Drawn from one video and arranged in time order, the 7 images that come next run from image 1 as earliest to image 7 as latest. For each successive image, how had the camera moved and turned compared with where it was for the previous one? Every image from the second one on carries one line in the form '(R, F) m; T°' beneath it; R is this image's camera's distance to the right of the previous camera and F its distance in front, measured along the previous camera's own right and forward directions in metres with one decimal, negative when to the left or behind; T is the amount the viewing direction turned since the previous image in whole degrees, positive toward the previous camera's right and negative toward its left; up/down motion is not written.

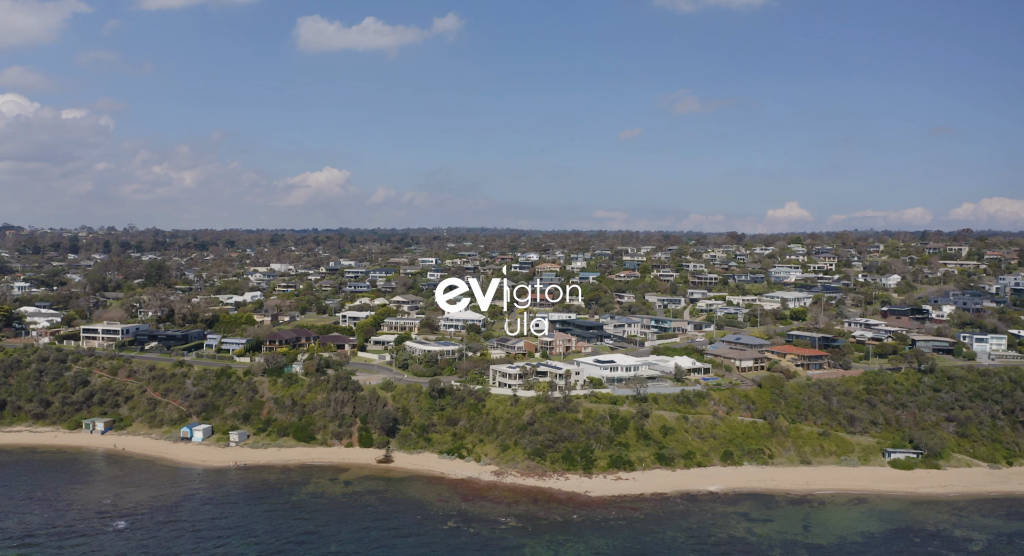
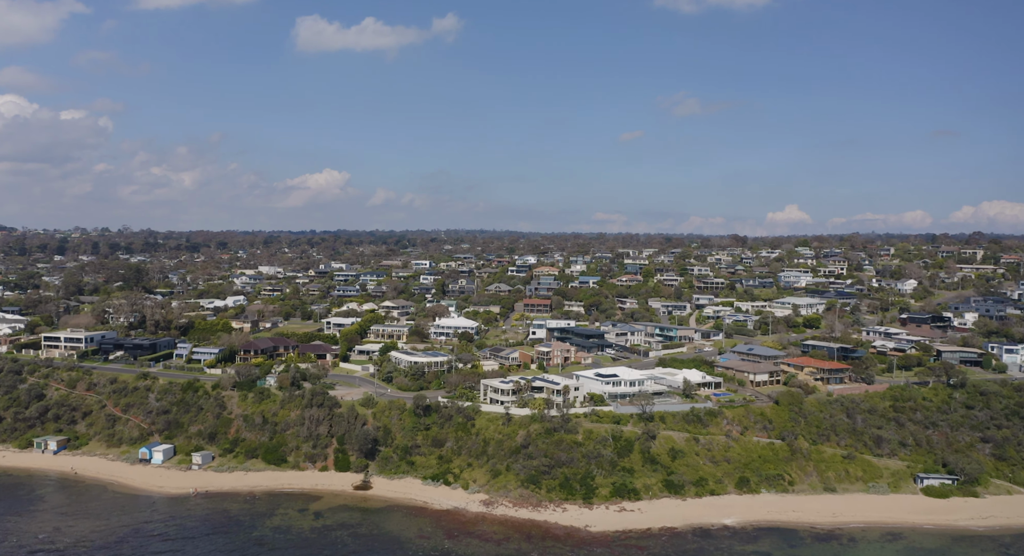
(+0.3, +4.4) m; 0°
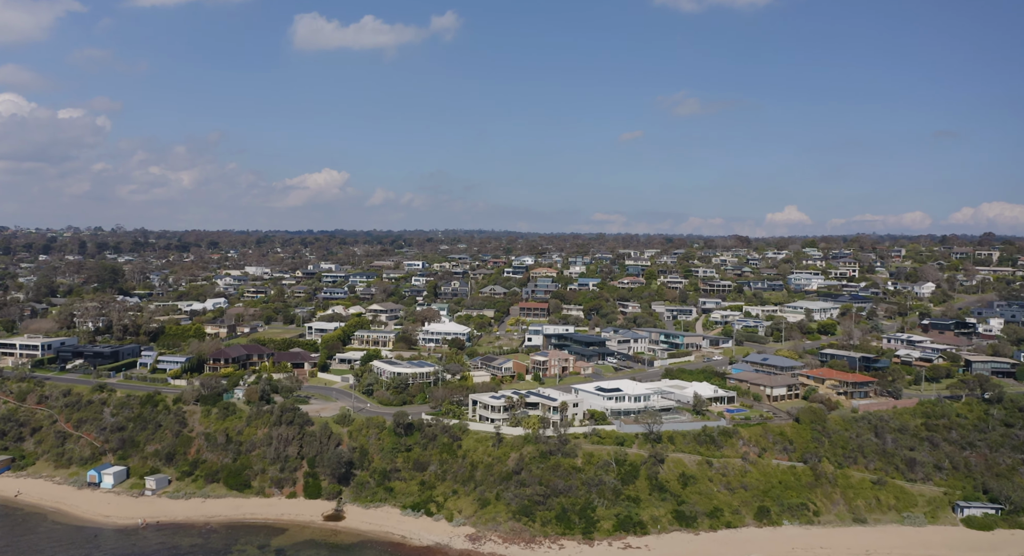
(+0.3, +4.4) m; 0°
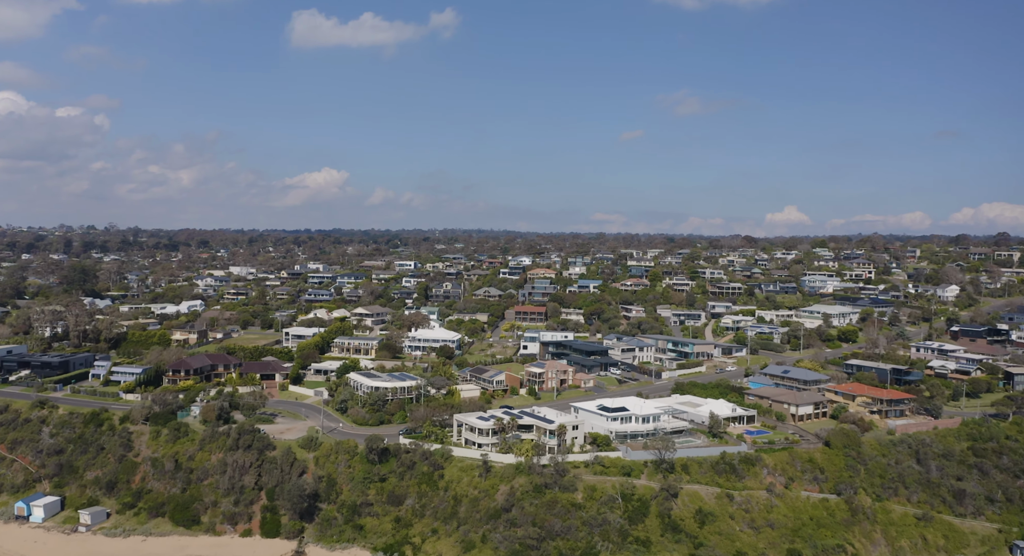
(+0.4, +5.0) m; 0°
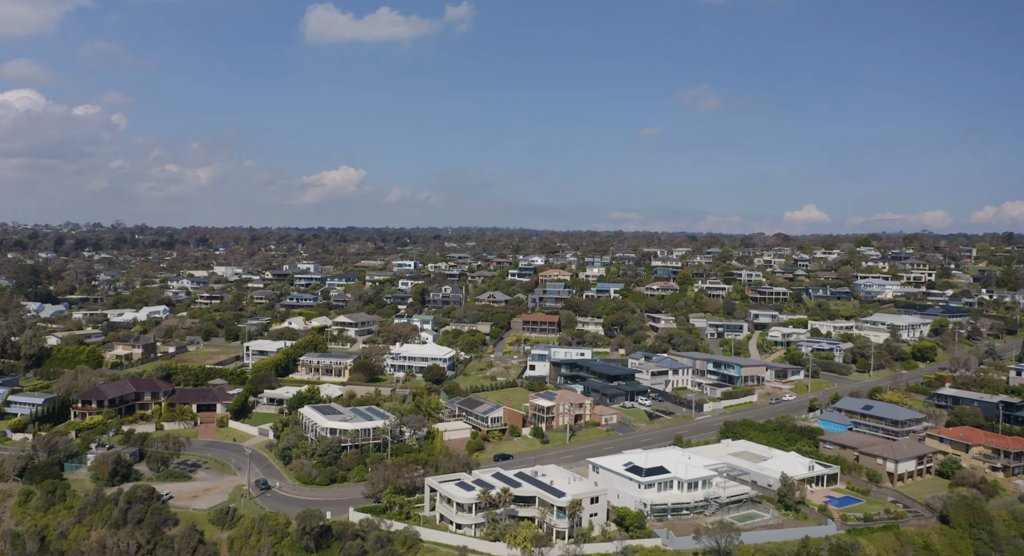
(+0.7, +9.9) m; -1°
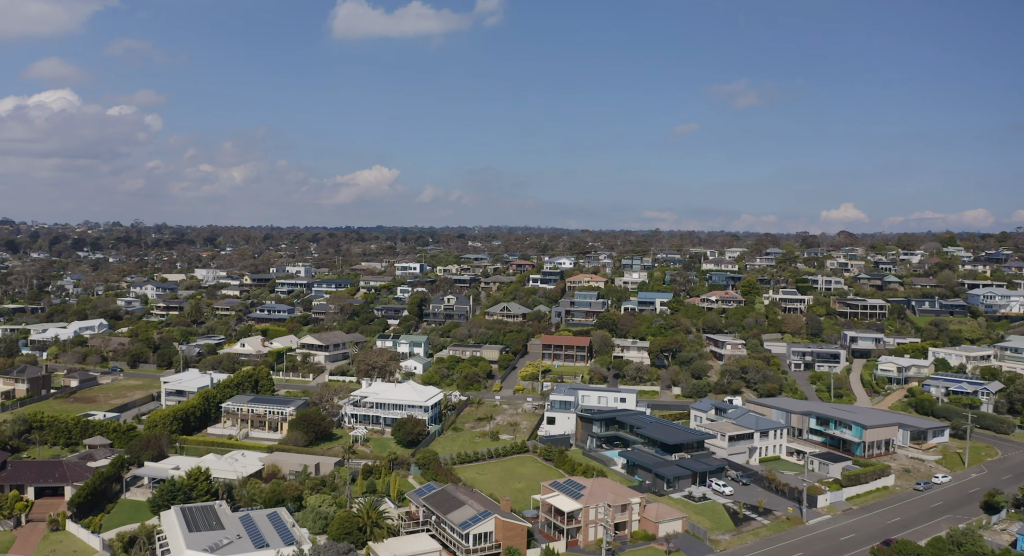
(+0.8, +13.5) m; -2°
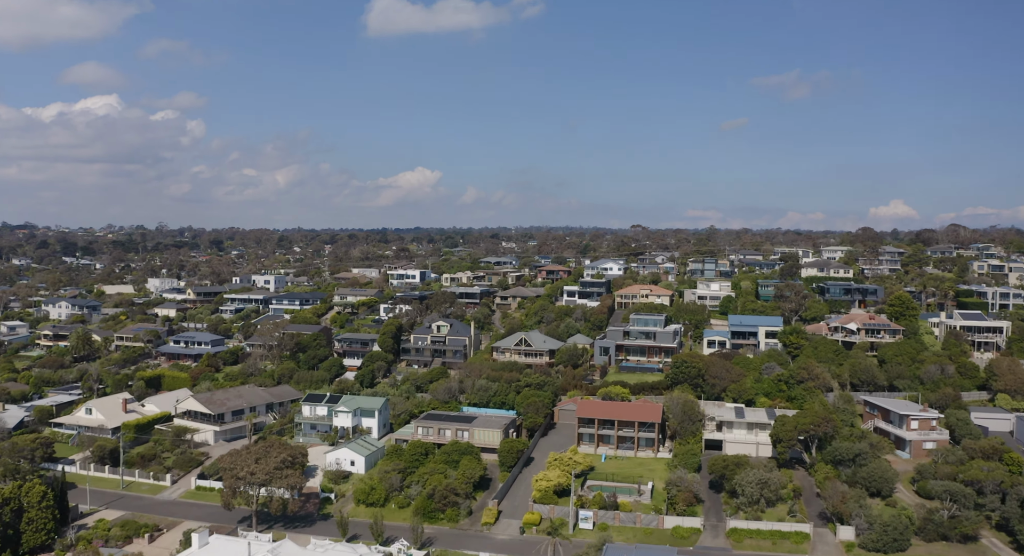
(+0.9, +18.0) m; -3°
